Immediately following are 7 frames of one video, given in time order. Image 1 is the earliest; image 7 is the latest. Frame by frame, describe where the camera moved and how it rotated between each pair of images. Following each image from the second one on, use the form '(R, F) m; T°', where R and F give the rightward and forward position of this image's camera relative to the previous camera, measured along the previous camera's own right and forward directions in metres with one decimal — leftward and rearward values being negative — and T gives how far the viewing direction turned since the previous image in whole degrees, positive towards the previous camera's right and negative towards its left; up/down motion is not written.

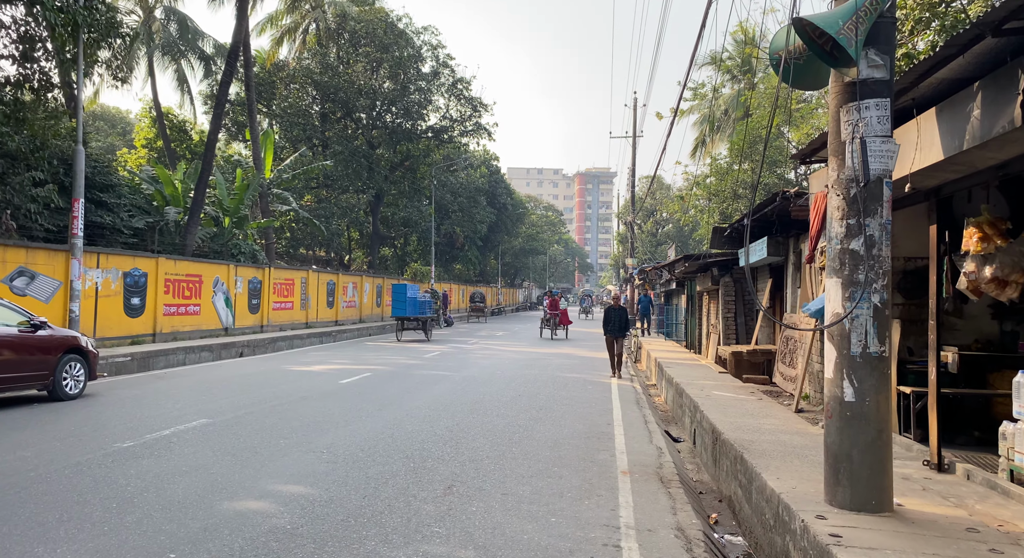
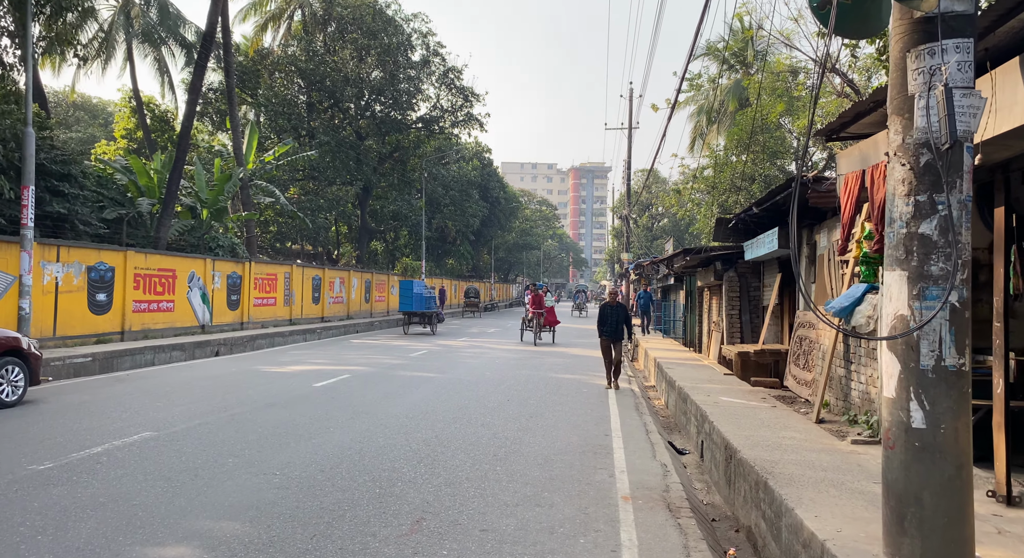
(+0.1, +0.9) m; 0°
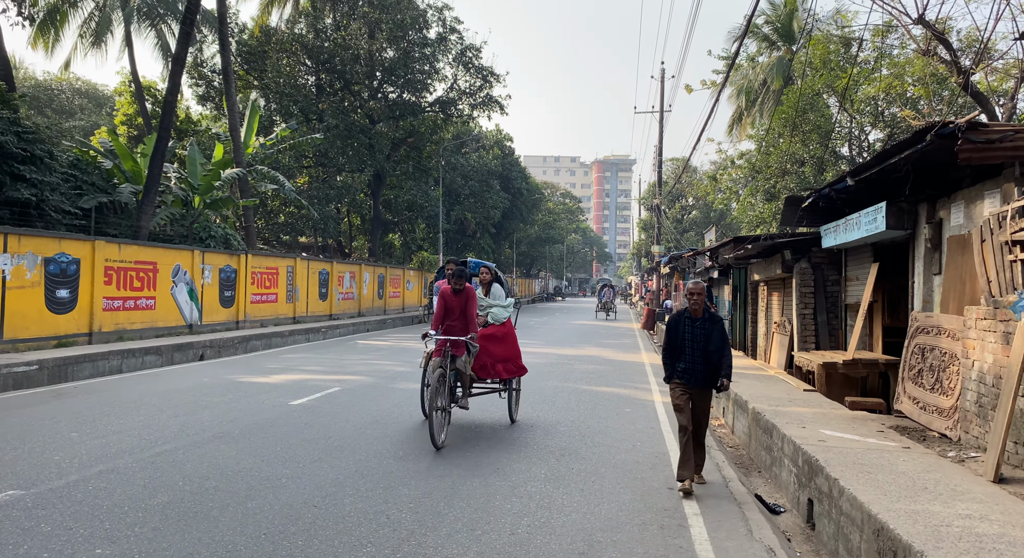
(0.0, +2.3) m; -2°
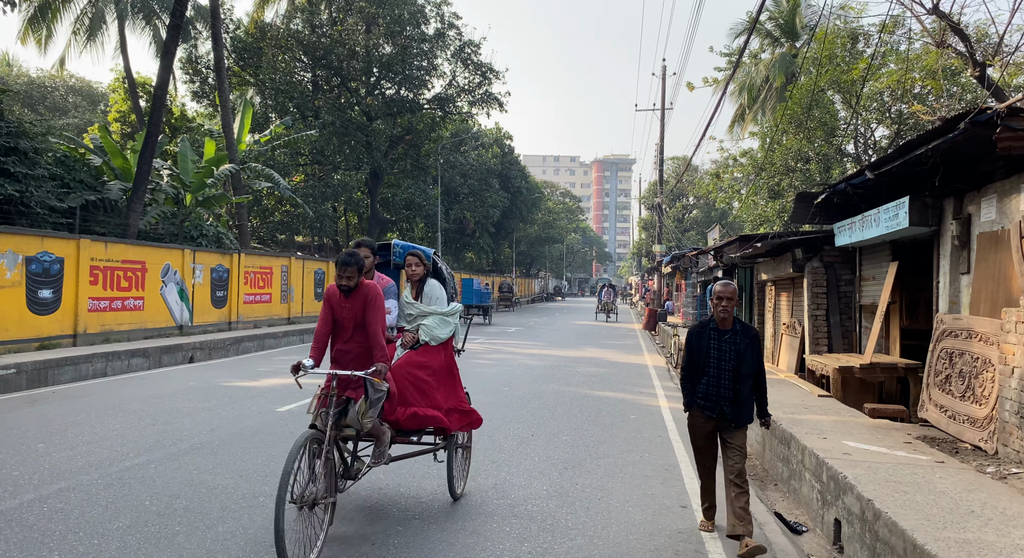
(0.0, +0.5) m; 0°
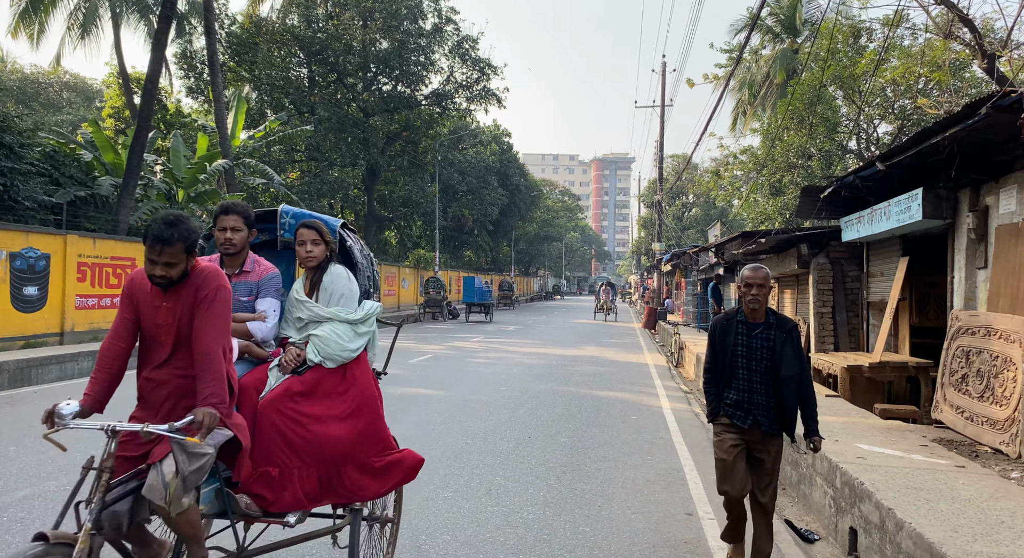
(0.0, +0.3) m; 0°
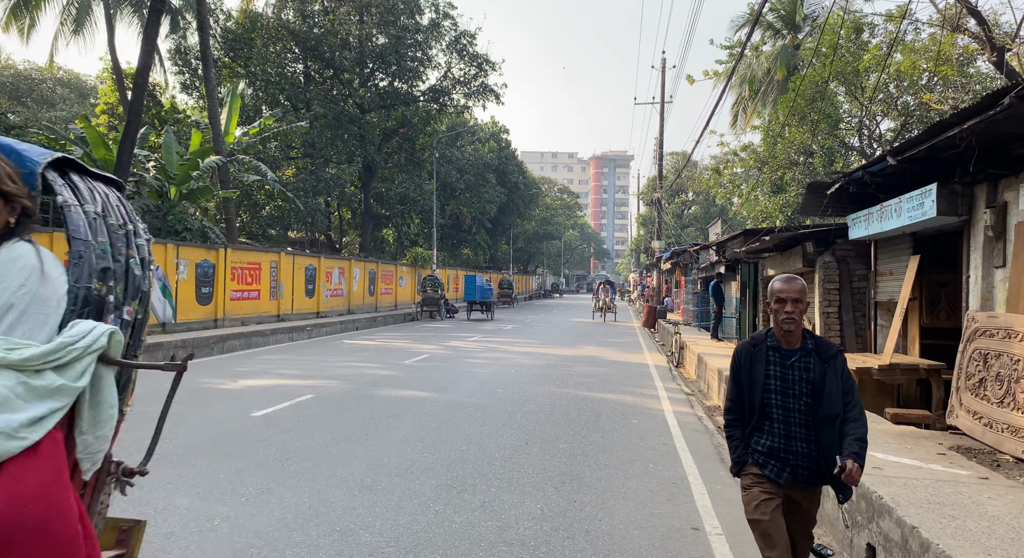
(0.0, +0.3) m; 0°
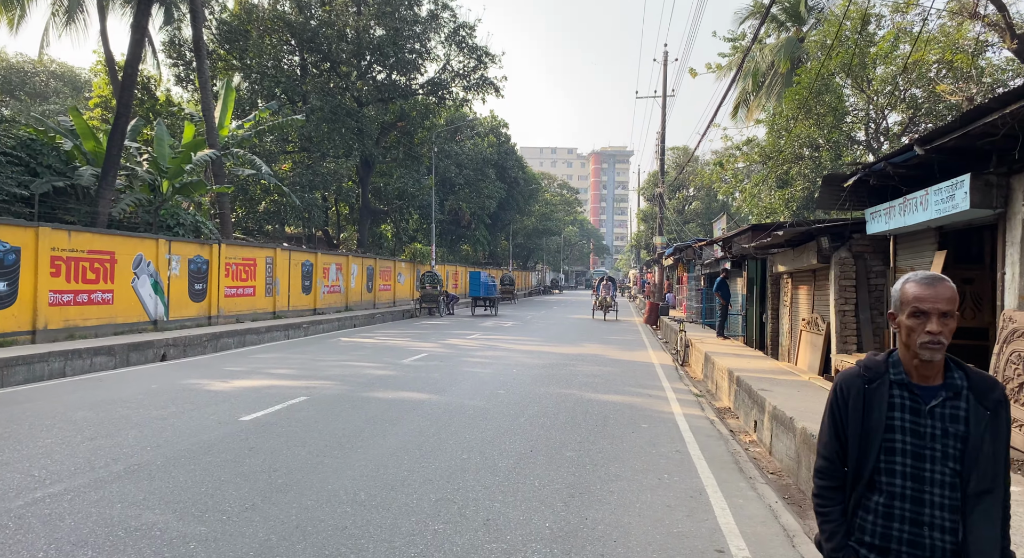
(0.0, +0.4) m; 0°
